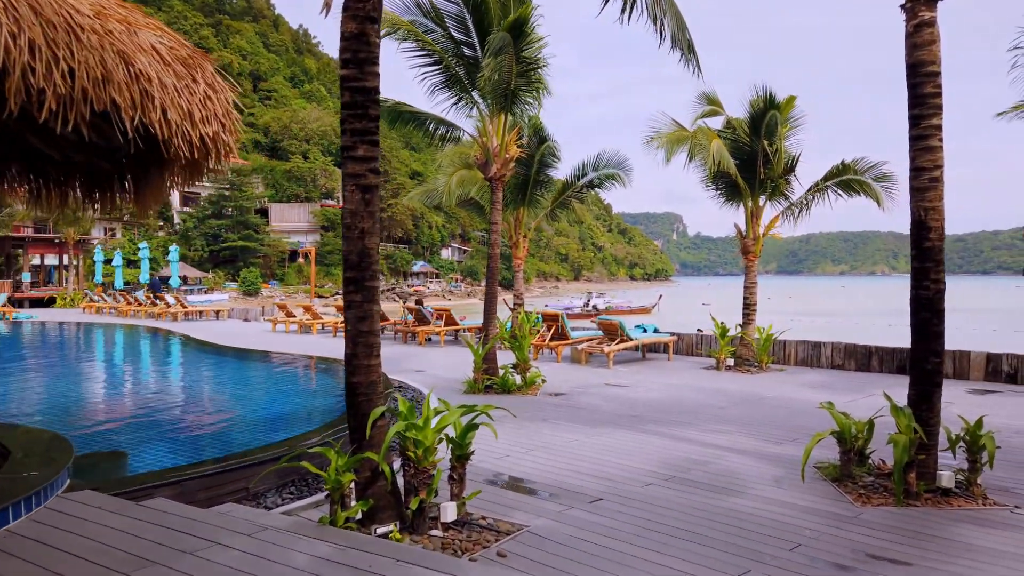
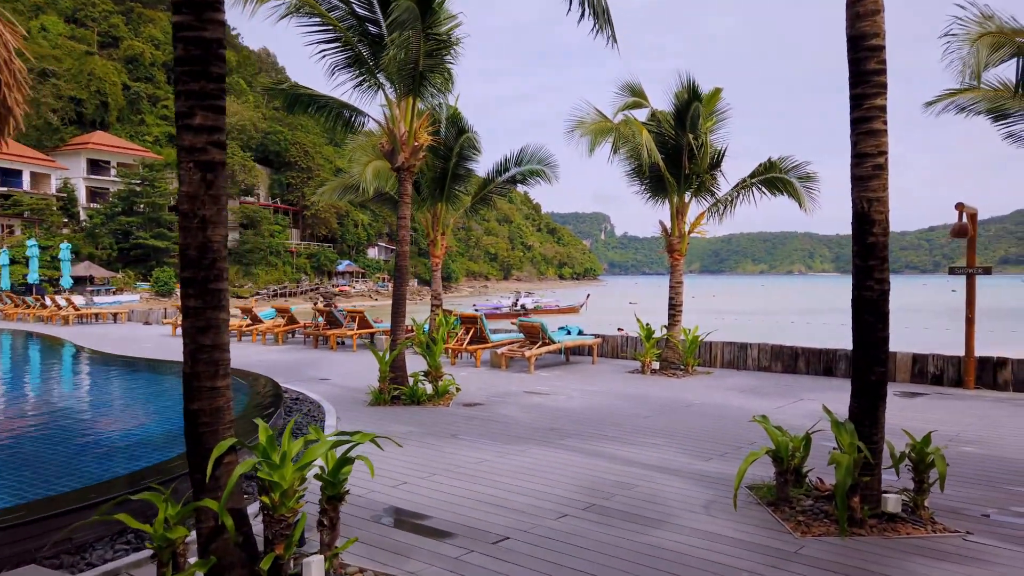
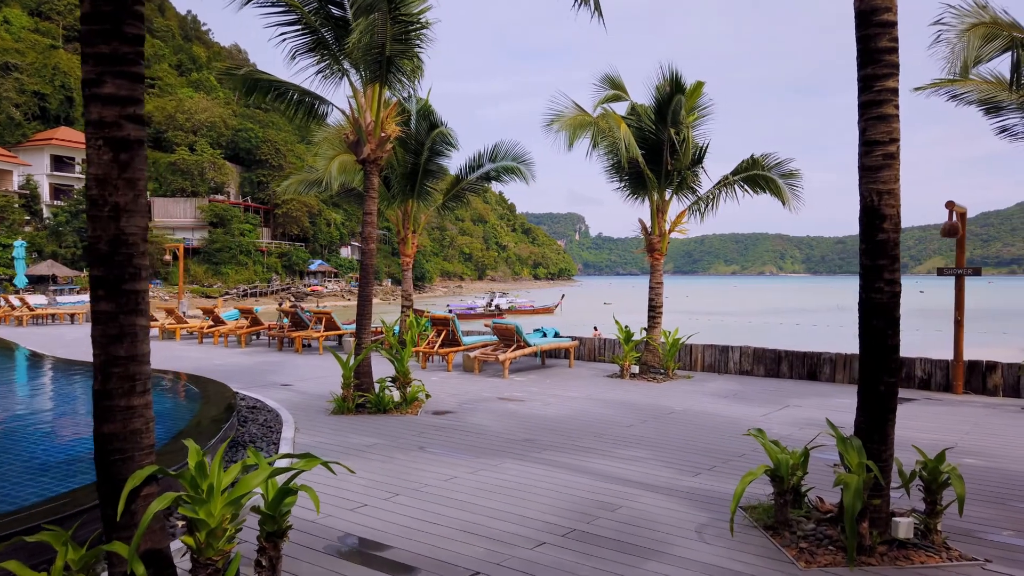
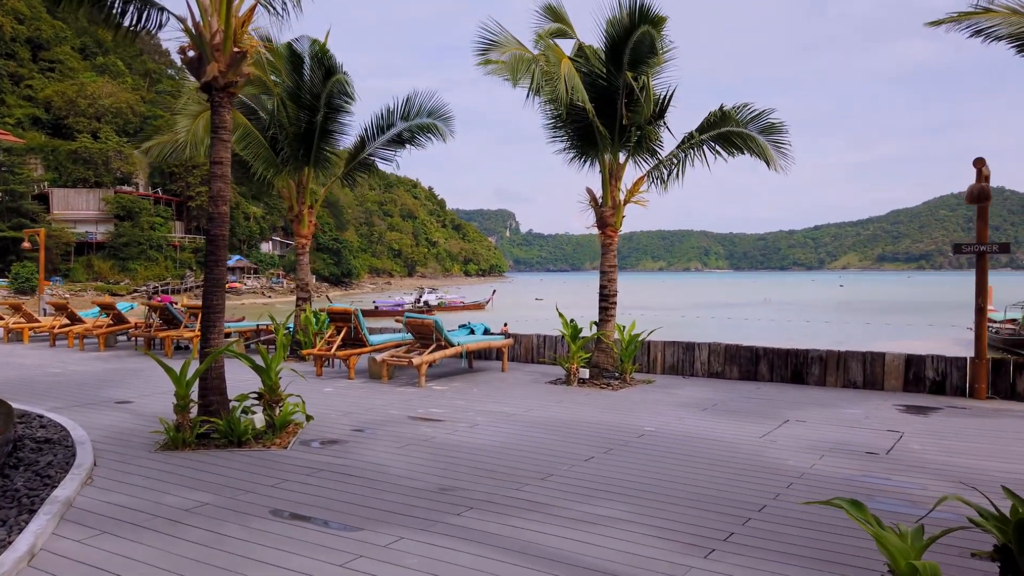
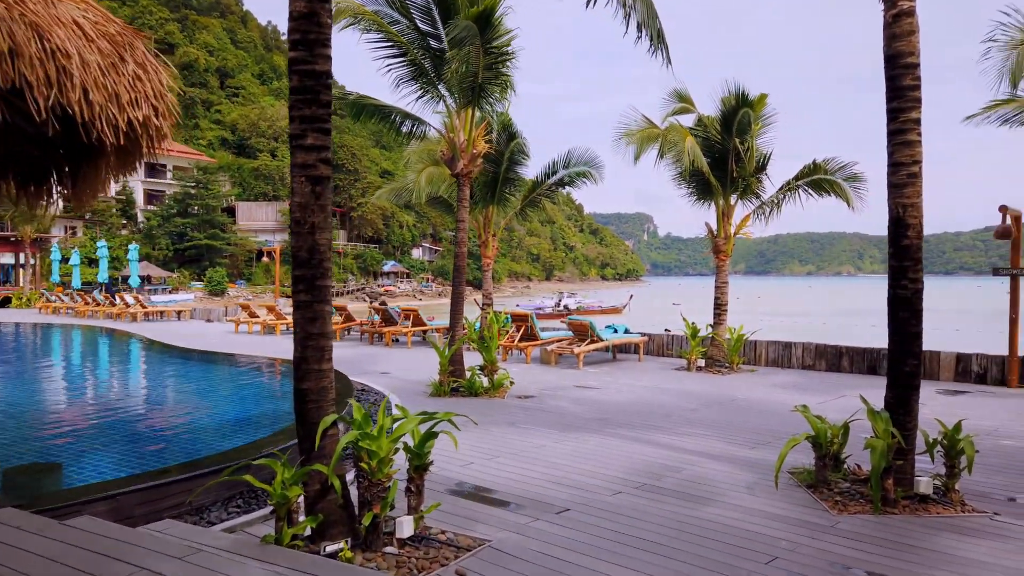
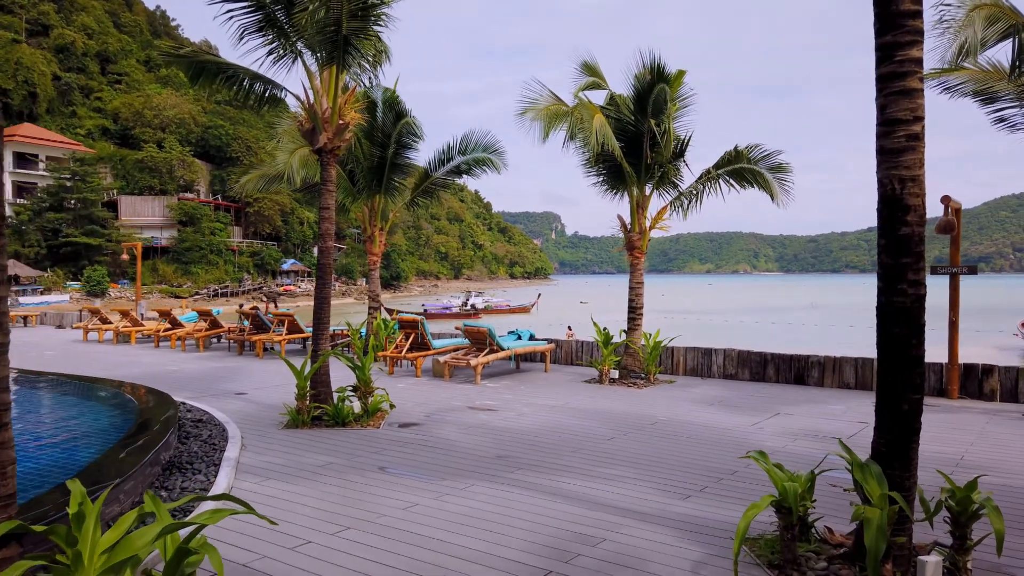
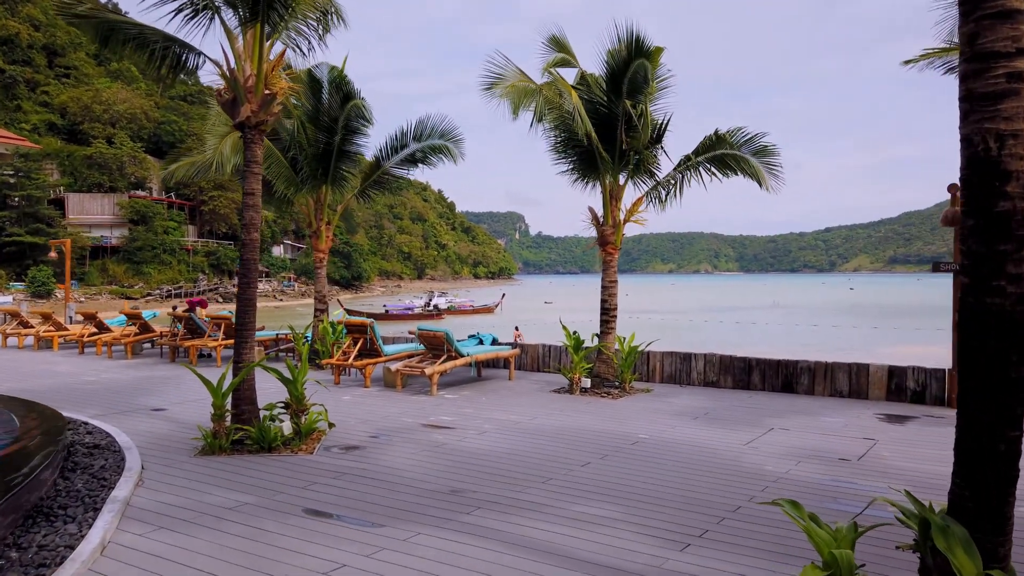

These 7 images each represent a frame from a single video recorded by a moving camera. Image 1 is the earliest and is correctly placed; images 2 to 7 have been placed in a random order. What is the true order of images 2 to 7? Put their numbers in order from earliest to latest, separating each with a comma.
5, 2, 3, 6, 7, 4
